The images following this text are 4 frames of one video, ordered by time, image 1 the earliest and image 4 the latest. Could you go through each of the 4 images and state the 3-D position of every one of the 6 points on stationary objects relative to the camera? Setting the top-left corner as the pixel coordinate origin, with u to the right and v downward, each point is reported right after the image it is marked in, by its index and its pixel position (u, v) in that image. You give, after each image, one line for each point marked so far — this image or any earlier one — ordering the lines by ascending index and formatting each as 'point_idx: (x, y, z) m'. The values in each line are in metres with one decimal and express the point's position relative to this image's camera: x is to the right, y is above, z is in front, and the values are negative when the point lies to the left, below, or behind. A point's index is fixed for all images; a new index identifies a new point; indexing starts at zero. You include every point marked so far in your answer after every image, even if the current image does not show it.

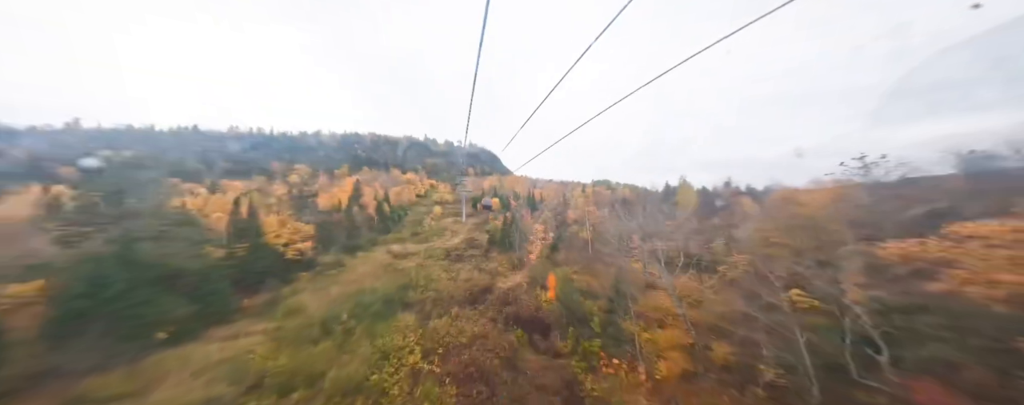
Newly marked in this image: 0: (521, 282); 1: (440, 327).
0: (+0.6, -5.4, +18.5) m
1: (-3.4, -5.7, +12.7) m
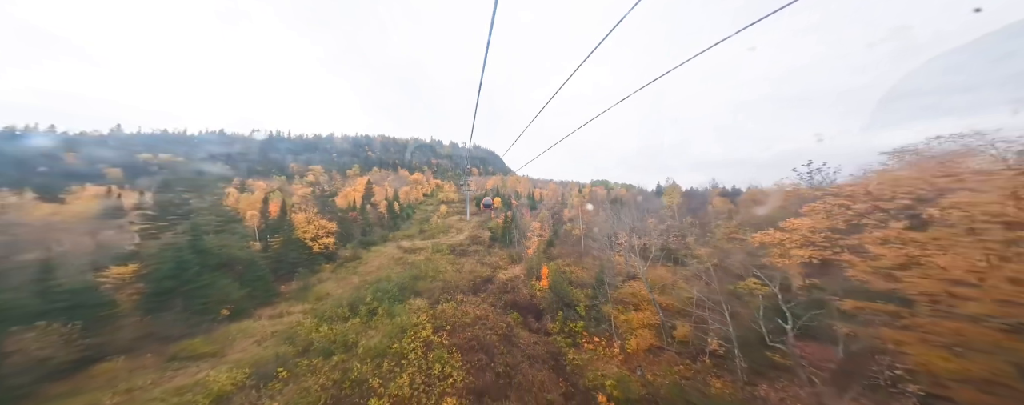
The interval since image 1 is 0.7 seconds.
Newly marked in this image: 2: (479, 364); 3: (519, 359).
0: (+0.5, -5.4, +20.9) m
1: (-3.6, -5.7, +15.2) m
2: (-0.8, -6.8, +11.9) m
3: (+0.9, -7.1, +12.9) m
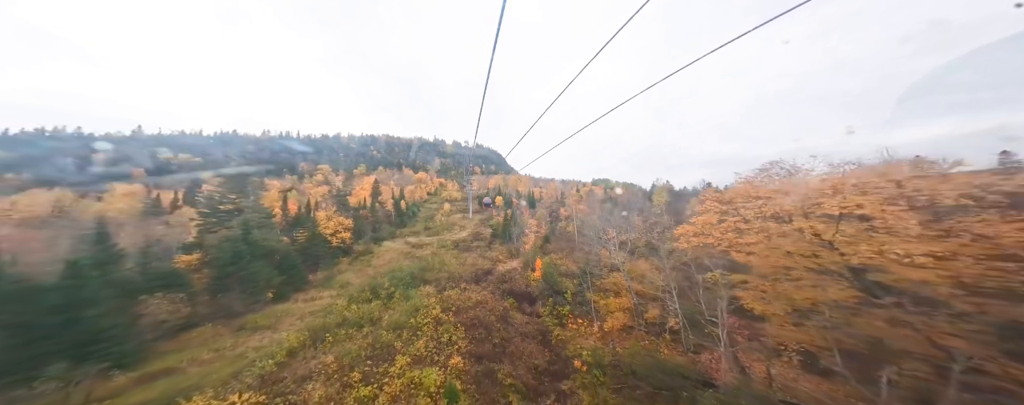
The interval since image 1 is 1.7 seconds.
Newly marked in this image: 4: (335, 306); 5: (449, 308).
0: (+0.3, -5.4, +23.6) m
1: (-3.9, -5.8, +17.9) m
2: (-1.1, -6.9, +14.6) m
3: (+0.7, -7.2, +15.6) m
4: (-9.8, -5.7, +16.2) m
5: (-3.6, -6.0, +16.7) m
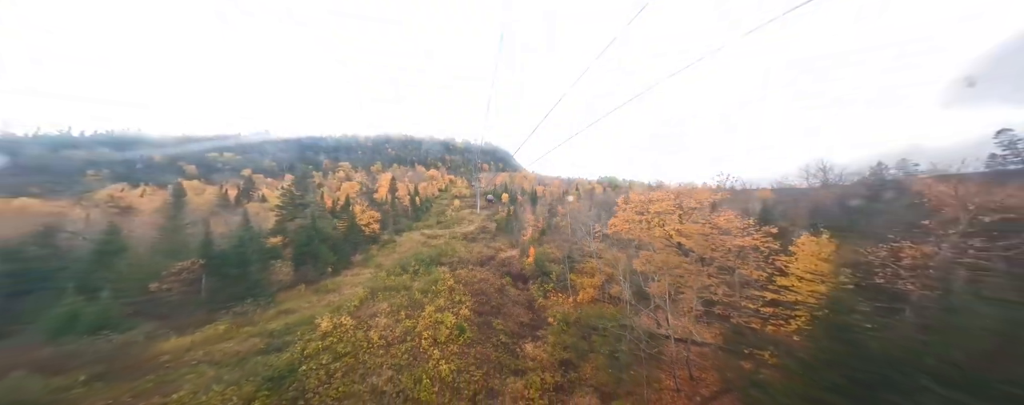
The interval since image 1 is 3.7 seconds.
0: (+0.1, -5.4, +29.1) m
1: (-4.2, -5.8, +23.6) m
2: (-1.6, -7.0, +20.2) m
3: (+0.2, -7.3, +21.1) m
4: (-10.2, -5.6, +22.0) m
5: (-4.0, -6.0, +22.4) m
